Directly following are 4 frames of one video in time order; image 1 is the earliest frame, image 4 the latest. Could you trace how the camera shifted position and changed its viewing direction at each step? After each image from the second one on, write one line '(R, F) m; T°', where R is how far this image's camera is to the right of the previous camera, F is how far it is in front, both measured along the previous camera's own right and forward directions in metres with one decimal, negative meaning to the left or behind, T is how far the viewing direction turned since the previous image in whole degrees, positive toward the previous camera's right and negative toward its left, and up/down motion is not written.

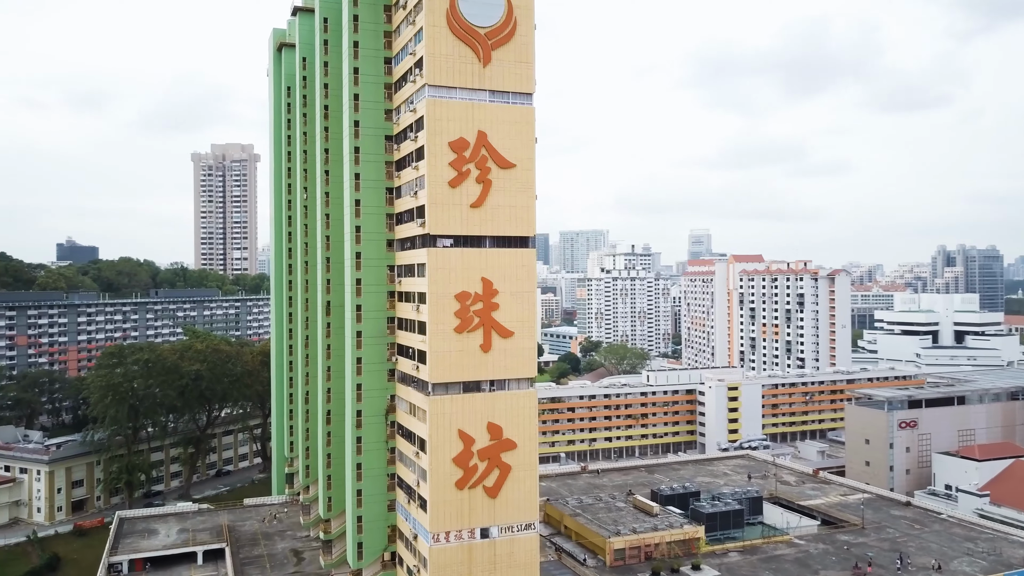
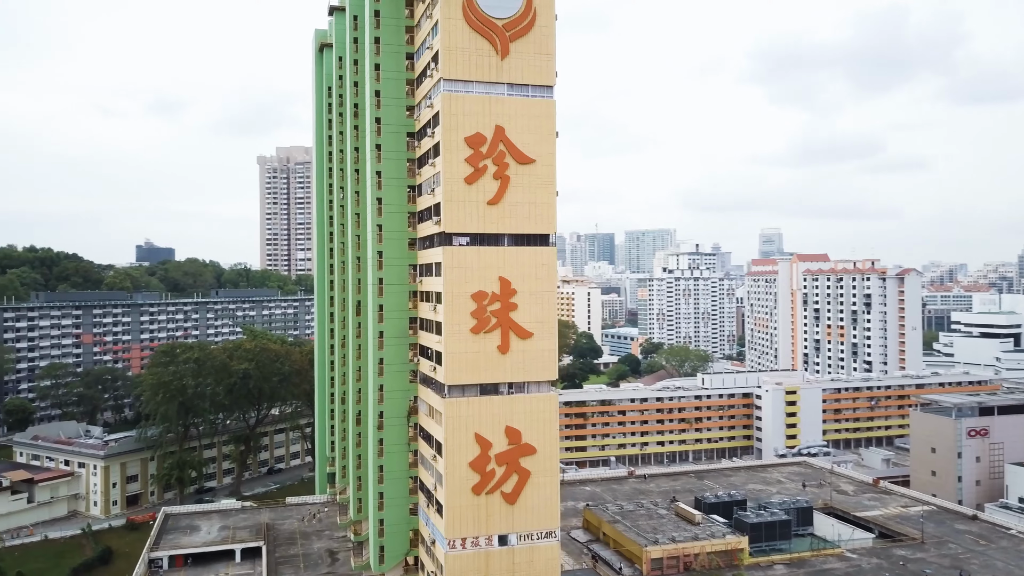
(+1.3, +0.8) m; -5°
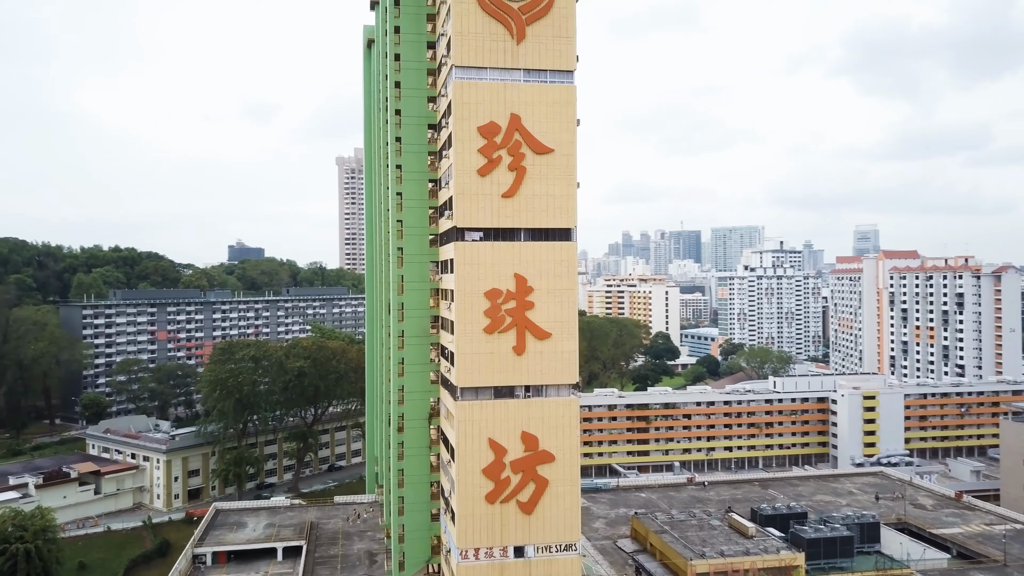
(+1.8, +1.3) m; -6°
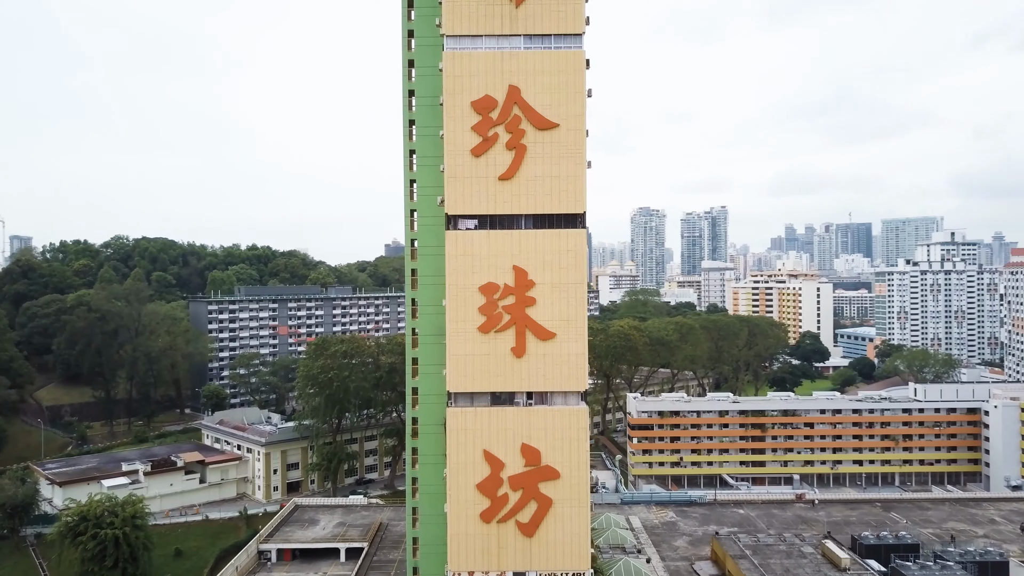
(+3.6, +2.6) m; -11°
